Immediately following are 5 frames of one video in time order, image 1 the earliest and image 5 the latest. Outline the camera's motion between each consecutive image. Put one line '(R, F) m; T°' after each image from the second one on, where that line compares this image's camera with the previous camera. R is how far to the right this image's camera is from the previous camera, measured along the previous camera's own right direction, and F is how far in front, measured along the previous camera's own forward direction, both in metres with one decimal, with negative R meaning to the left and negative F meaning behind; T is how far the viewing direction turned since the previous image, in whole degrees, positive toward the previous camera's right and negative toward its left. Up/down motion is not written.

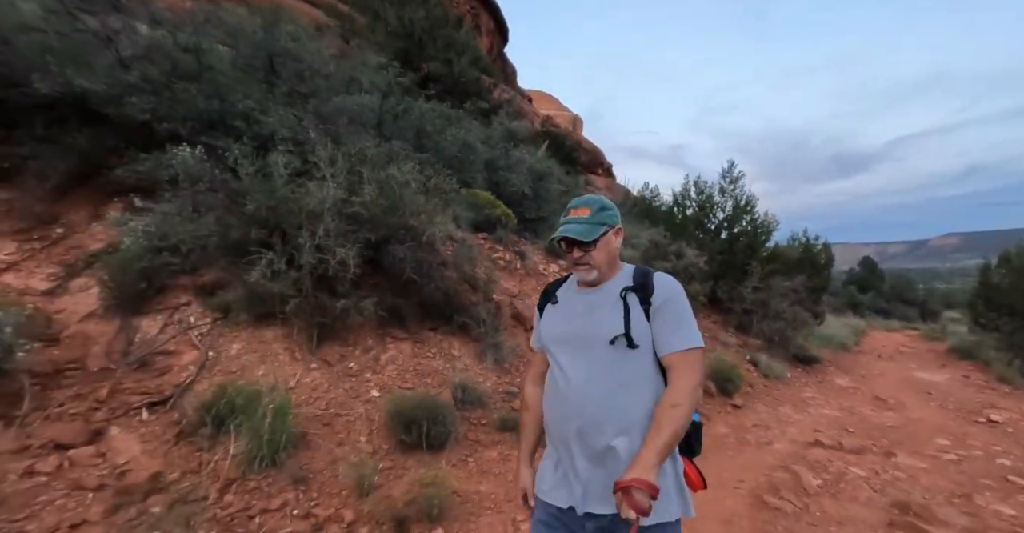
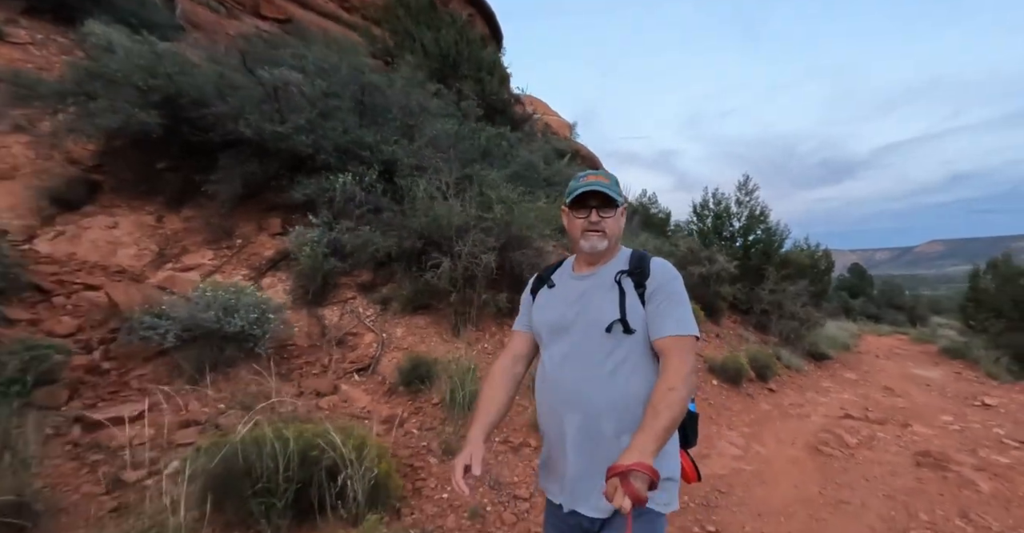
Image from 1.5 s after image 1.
(-1.3, -1.1) m; +1°
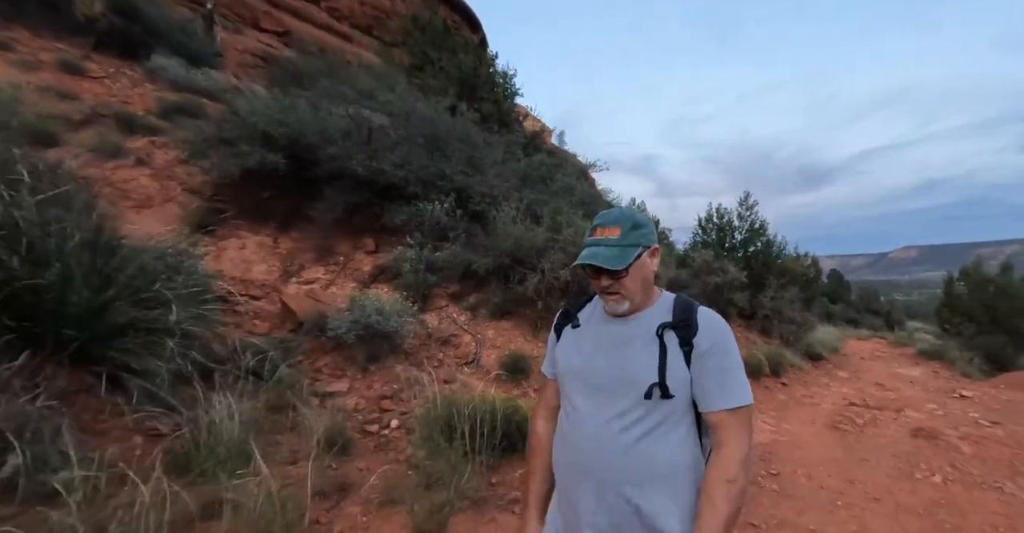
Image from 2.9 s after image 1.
(-1.2, -1.1) m; +2°
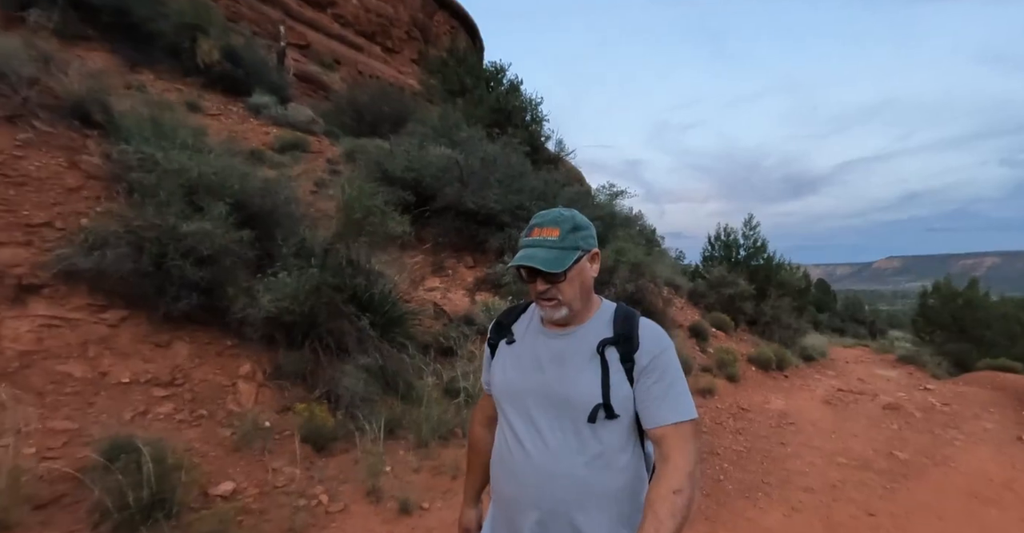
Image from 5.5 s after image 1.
(-1.6, -2.0) m; +1°
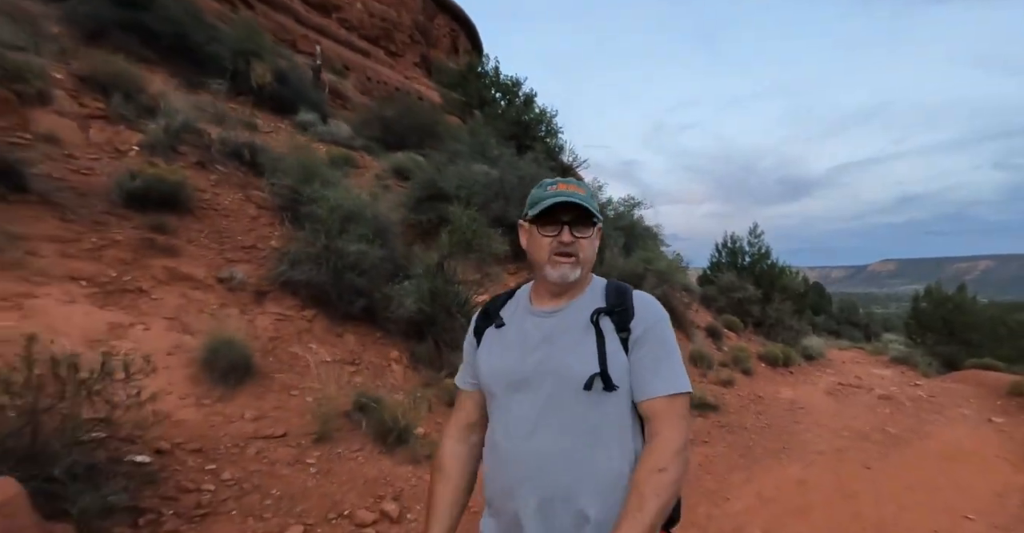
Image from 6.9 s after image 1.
(-0.9, -1.1) m; 0°
